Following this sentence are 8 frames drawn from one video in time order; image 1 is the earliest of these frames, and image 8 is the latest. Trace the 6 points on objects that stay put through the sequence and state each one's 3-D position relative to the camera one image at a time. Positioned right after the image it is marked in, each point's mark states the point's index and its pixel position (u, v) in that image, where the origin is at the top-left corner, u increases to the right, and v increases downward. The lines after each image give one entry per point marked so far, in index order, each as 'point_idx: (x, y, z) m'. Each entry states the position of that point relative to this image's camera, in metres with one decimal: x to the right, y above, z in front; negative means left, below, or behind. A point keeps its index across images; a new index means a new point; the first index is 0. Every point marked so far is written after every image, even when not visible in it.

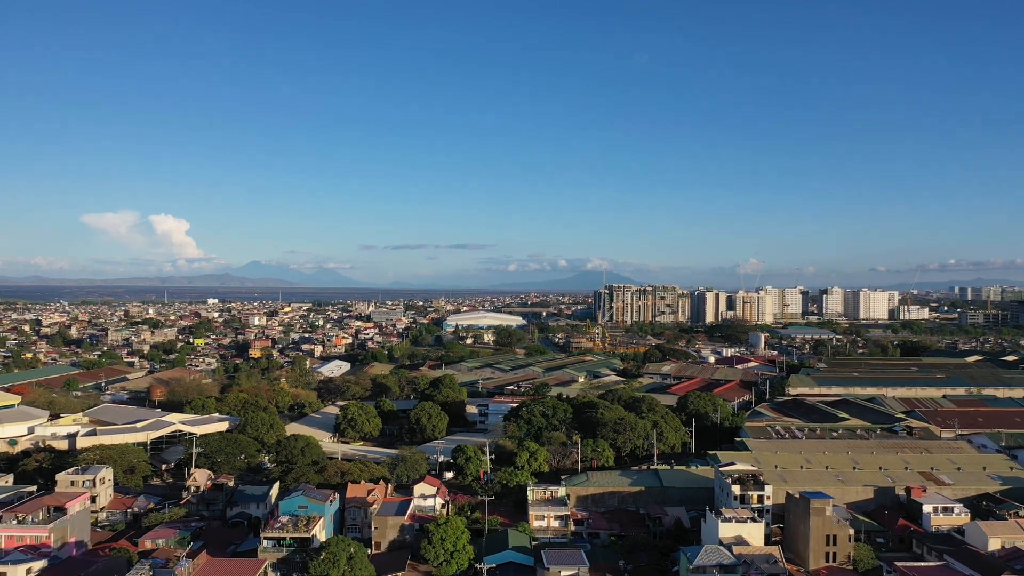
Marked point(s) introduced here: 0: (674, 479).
0: (+3.4, -4.0, +14.2) m
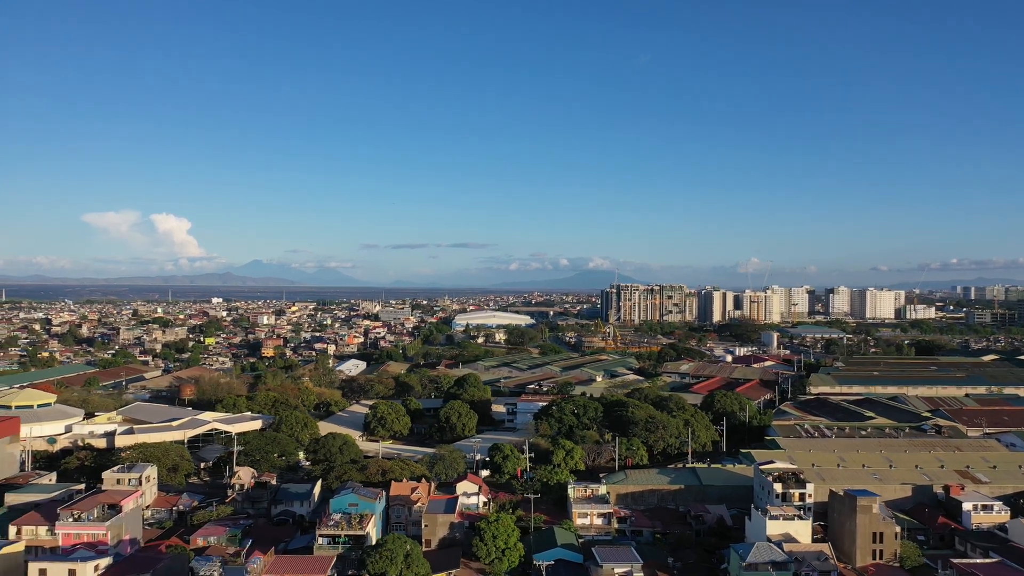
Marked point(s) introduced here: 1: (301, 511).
0: (+4.2, -4.0, +14.2) m
1: (-4.0, -4.2, +12.6) m
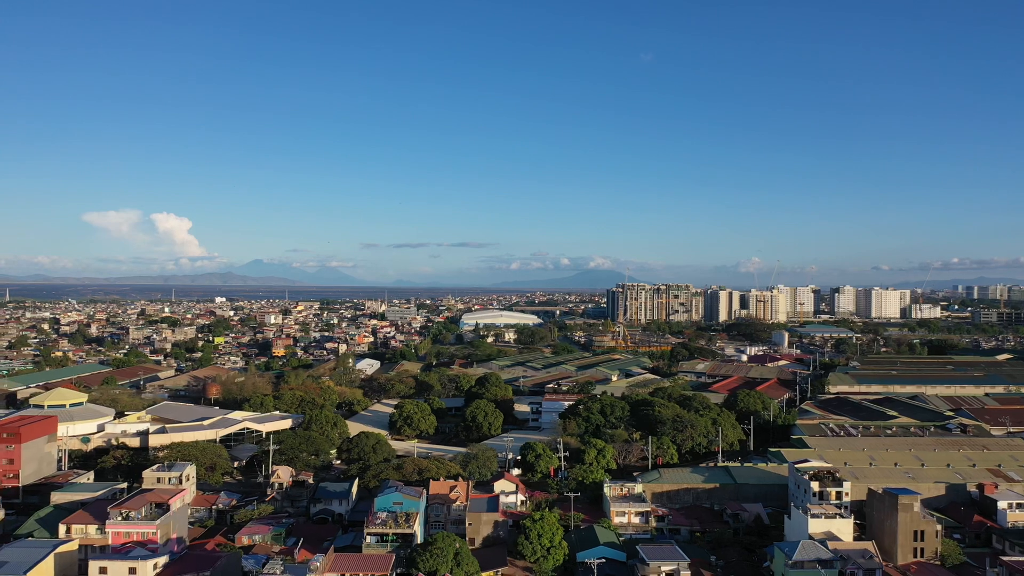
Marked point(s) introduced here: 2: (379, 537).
0: (+5.0, -4.0, +14.3) m
1: (-3.3, -4.2, +12.7) m
2: (-2.1, -3.9, +10.6) m
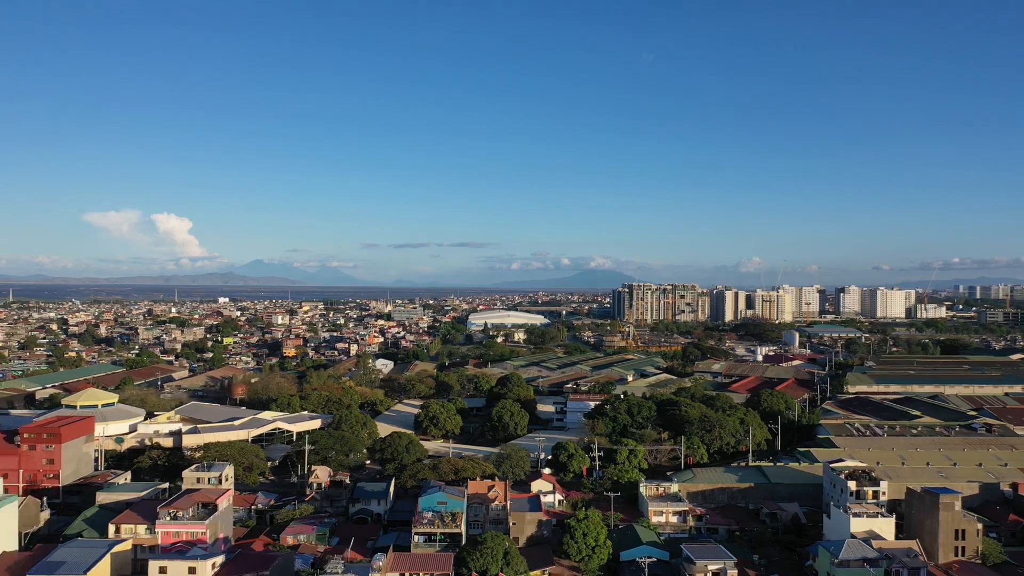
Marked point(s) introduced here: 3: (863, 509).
0: (+5.7, -4.0, +14.3) m
1: (-2.5, -4.2, +12.7) m
2: (-1.3, -3.9, +10.6) m
3: (+6.1, -3.8, +11.7) m
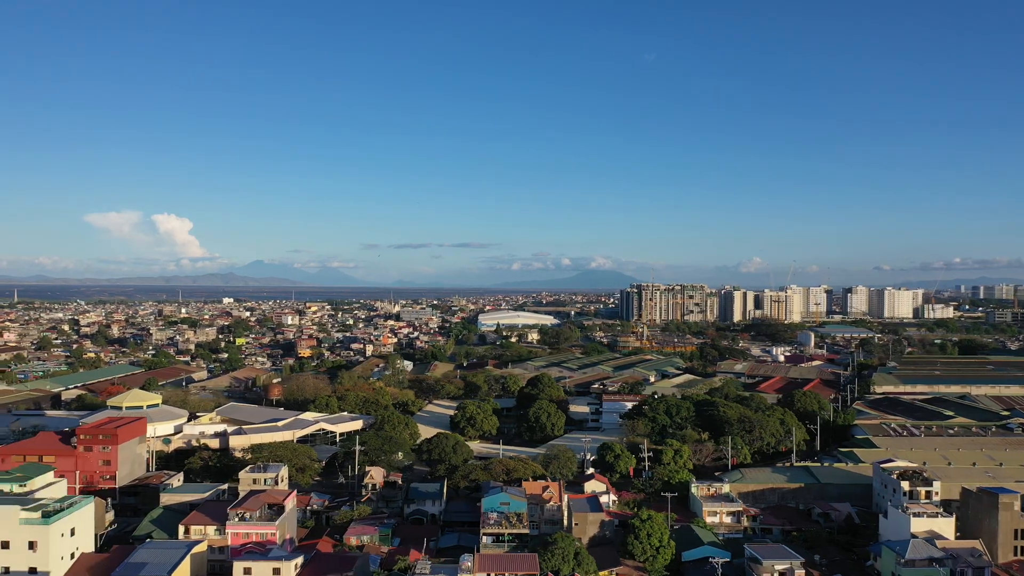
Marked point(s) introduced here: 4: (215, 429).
0: (+6.7, -4.0, +14.4) m
1: (-1.5, -4.2, +12.7) m
2: (-0.3, -3.9, +10.7) m
3: (+7.1, -3.9, +11.8) m
4: (-6.9, -3.3, +15.8) m
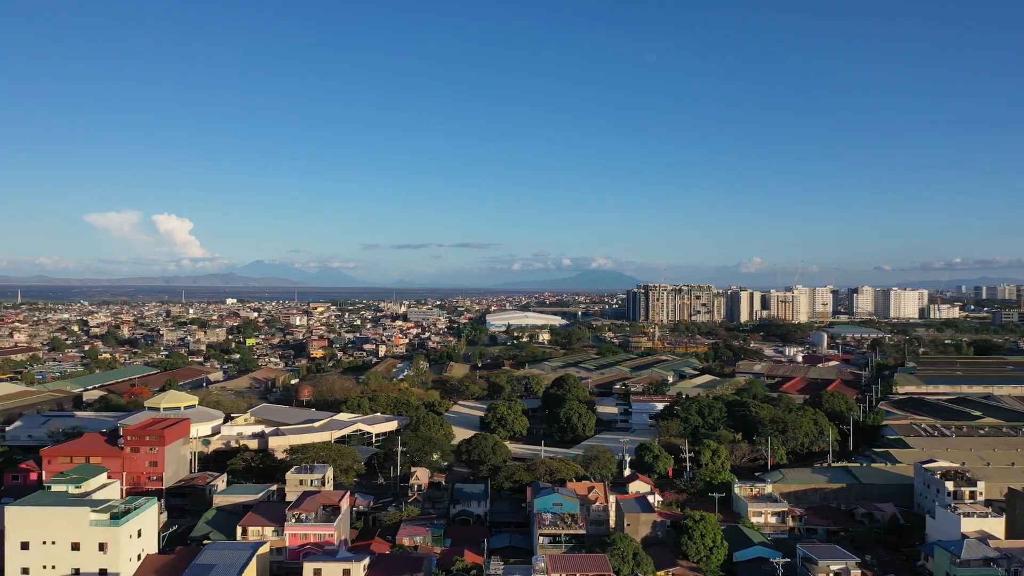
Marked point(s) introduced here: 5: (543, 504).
0: (+7.6, -4.0, +14.4) m
1: (-0.6, -4.2, +12.8) m
2: (+0.6, -3.9, +10.7) m
3: (+8.0, -3.9, +11.8) m
4: (-6.1, -3.3, +15.8) m
5: (+0.5, -3.6, +11.4) m
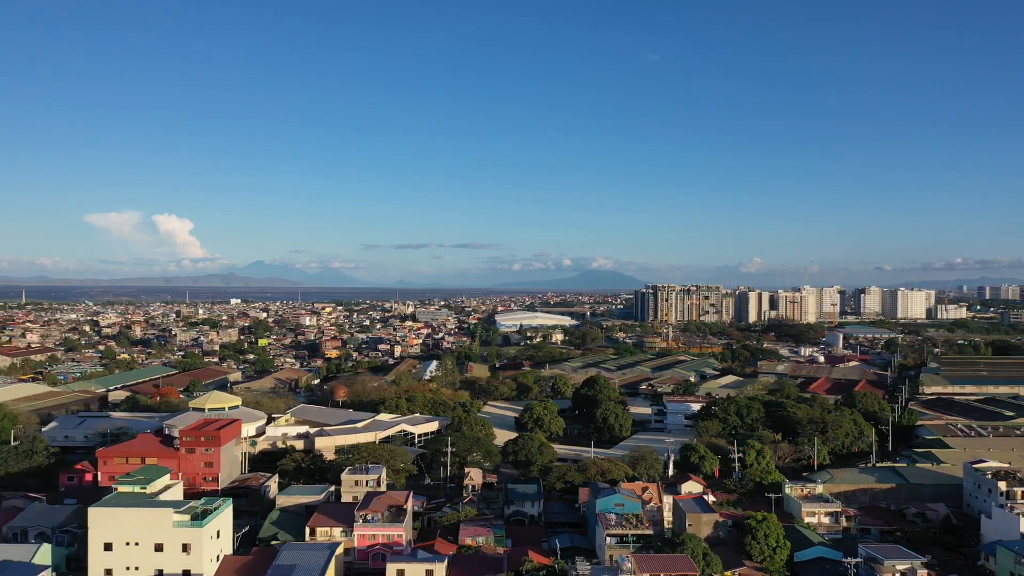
0: (+8.7, -4.0, +14.5) m
1: (+0.5, -4.2, +12.8) m
2: (+1.7, -4.0, +10.7) m
3: (+9.1, -3.9, +11.9) m
4: (-5.0, -3.3, +15.8) m
5: (+1.6, -3.7, +11.4) m
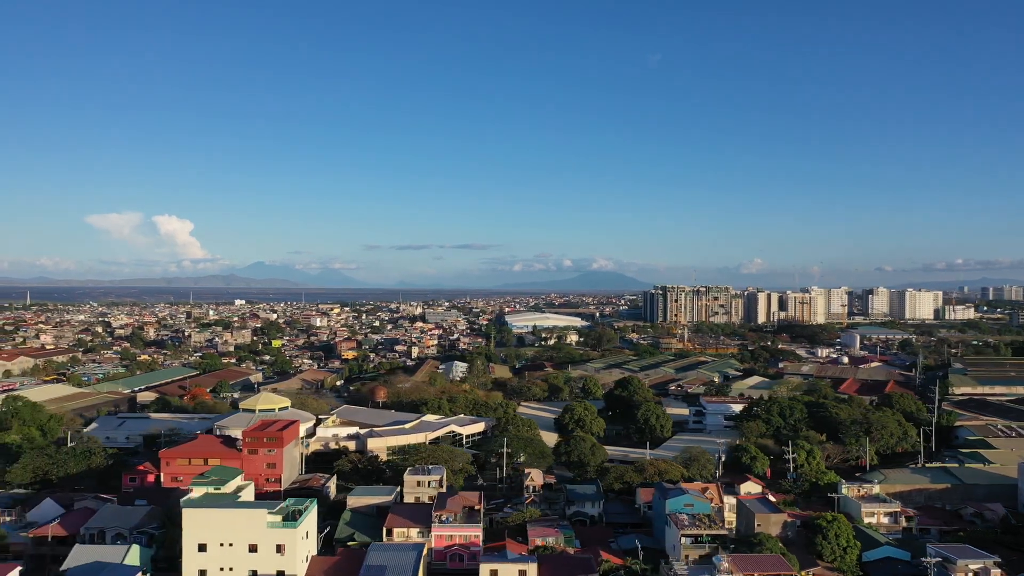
0: (+9.8, -4.0, +14.5) m
1: (+1.6, -4.2, +12.8) m
2: (+2.9, -4.0, +10.7) m
3: (+10.3, -3.9, +11.9) m
4: (-3.8, -3.4, +15.8) m
5: (+2.8, -3.7, +11.5) m
